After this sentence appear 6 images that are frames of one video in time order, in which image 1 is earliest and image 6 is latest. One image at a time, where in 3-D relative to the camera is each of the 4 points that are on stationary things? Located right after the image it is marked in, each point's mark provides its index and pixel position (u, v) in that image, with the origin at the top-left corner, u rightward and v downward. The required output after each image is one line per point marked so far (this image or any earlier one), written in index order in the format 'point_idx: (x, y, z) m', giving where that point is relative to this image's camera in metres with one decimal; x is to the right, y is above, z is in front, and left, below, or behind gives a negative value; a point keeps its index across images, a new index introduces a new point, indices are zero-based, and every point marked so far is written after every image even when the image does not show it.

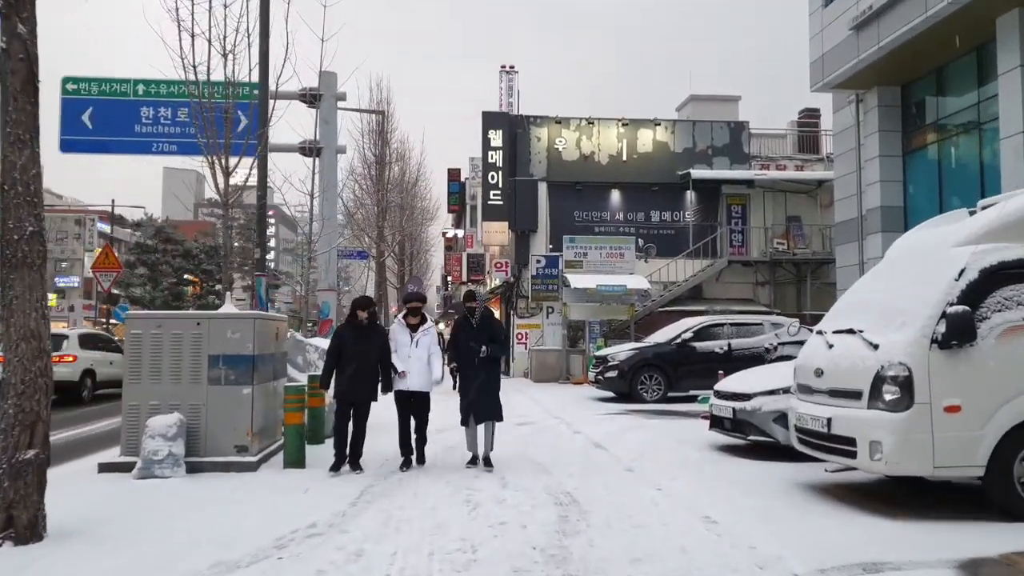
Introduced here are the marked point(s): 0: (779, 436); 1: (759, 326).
0: (+2.8, -1.5, +8.1) m
1: (+4.9, -0.8, +15.4) m
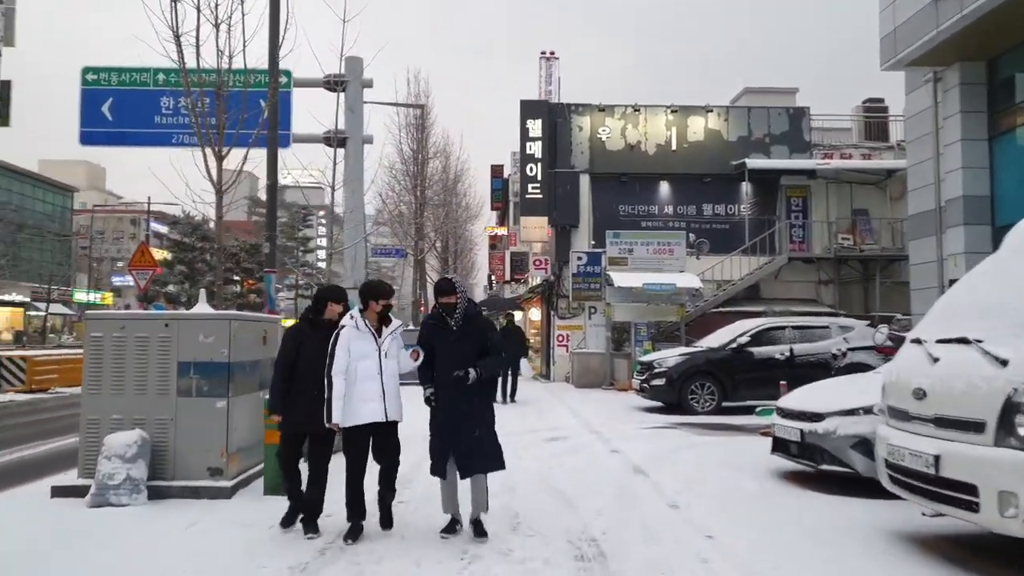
0: (+2.9, -1.5, +6.6) m
1: (+5.5, -0.7, +13.7) m
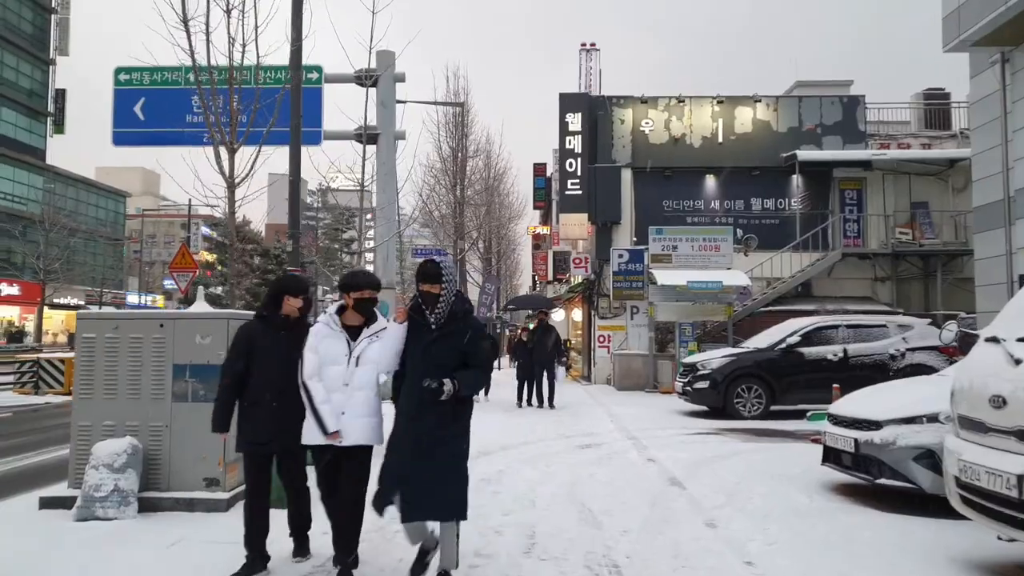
0: (+3.1, -1.5, +5.9) m
1: (+6.1, -0.7, +12.8) m
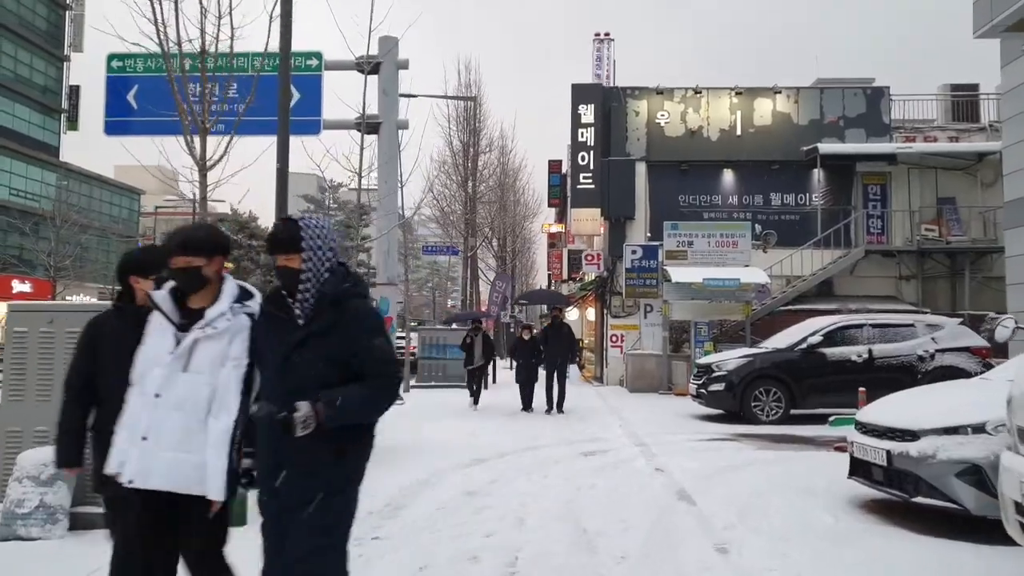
0: (+3.0, -1.4, +5.1) m
1: (+6.1, -0.6, +12.0) m
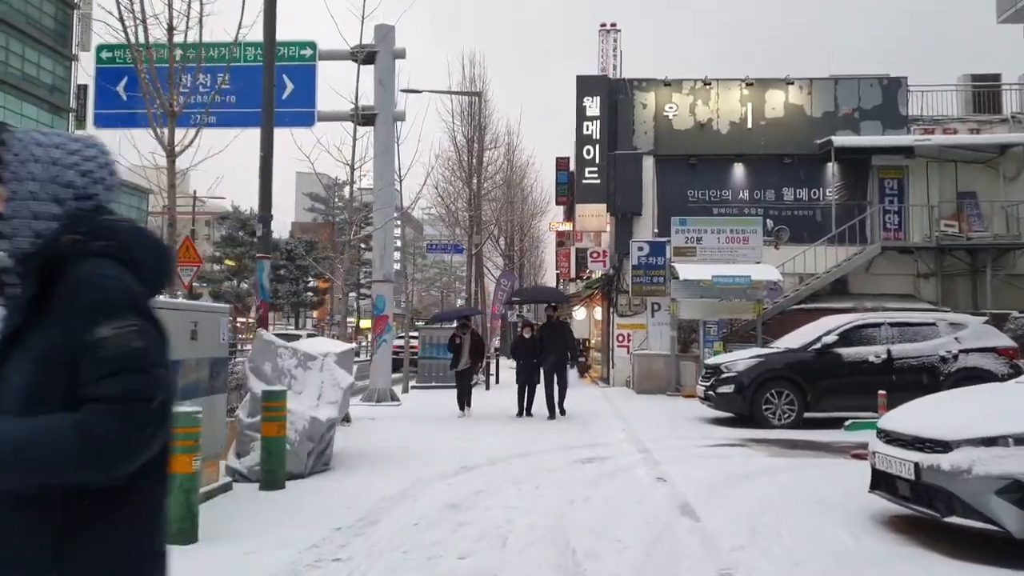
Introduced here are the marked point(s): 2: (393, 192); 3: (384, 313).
0: (+2.8, -1.3, +4.5) m
1: (+6.1, -0.6, +11.3) m
2: (-2.3, +1.8, +14.7) m
3: (-2.4, -0.5, +14.5) m
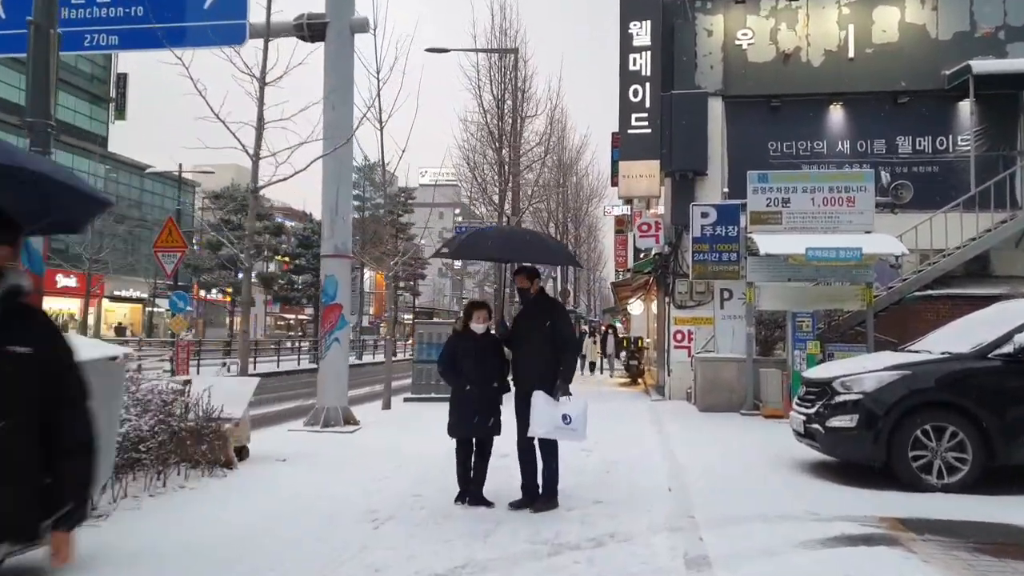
0: (+2.0, -1.1, -0.1) m
1: (+5.8, -0.2, +6.5) m
2: (-2.2, +2.1, +10.5) m
3: (-2.4, -0.2, +10.4) m
